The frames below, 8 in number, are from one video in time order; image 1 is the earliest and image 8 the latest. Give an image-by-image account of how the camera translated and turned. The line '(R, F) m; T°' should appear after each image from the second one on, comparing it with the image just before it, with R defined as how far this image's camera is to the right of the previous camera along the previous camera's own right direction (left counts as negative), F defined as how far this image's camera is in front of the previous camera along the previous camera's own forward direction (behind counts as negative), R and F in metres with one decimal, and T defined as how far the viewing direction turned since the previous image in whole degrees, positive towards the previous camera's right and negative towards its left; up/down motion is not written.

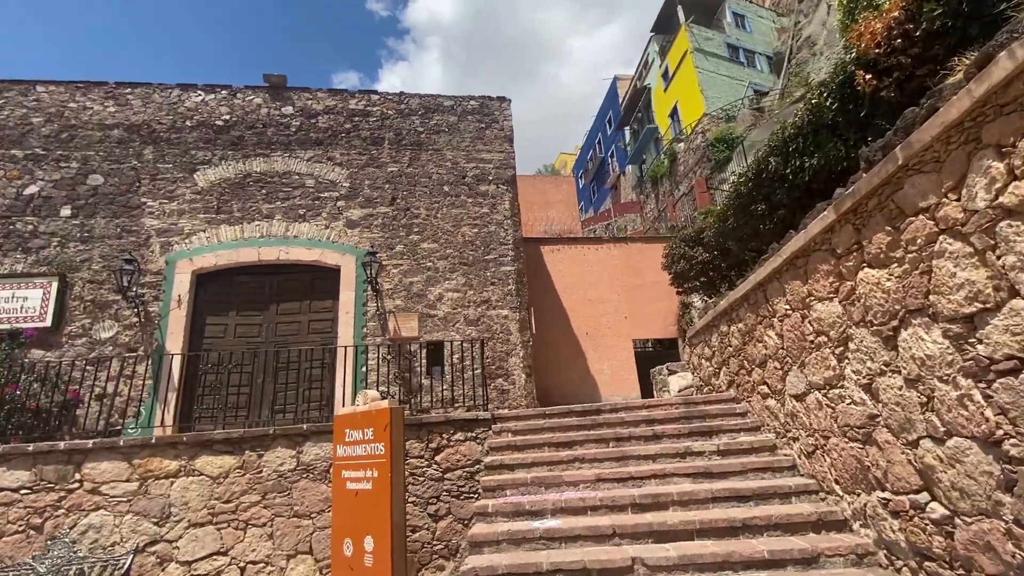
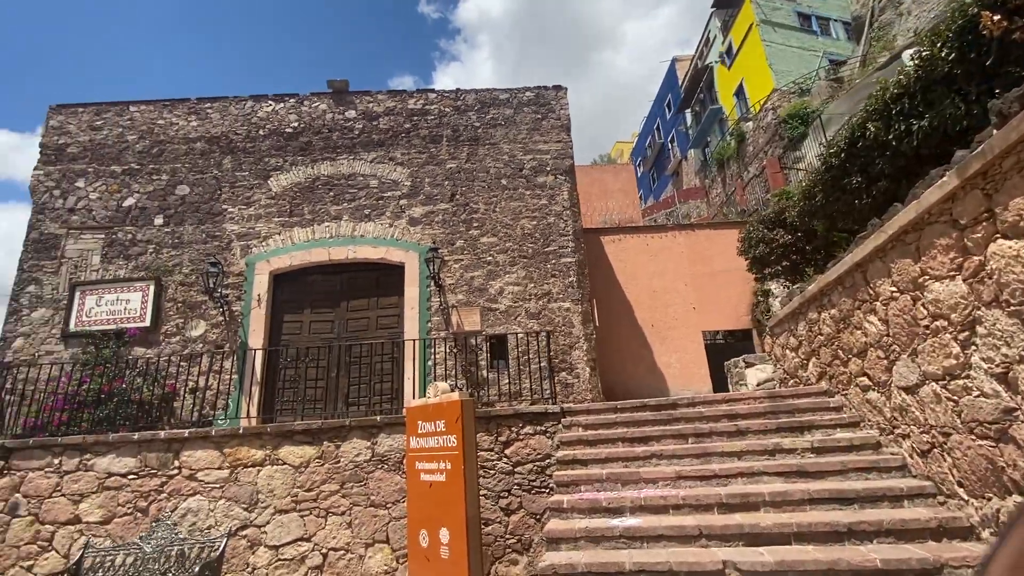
(-0.1, +0.1) m; -7°
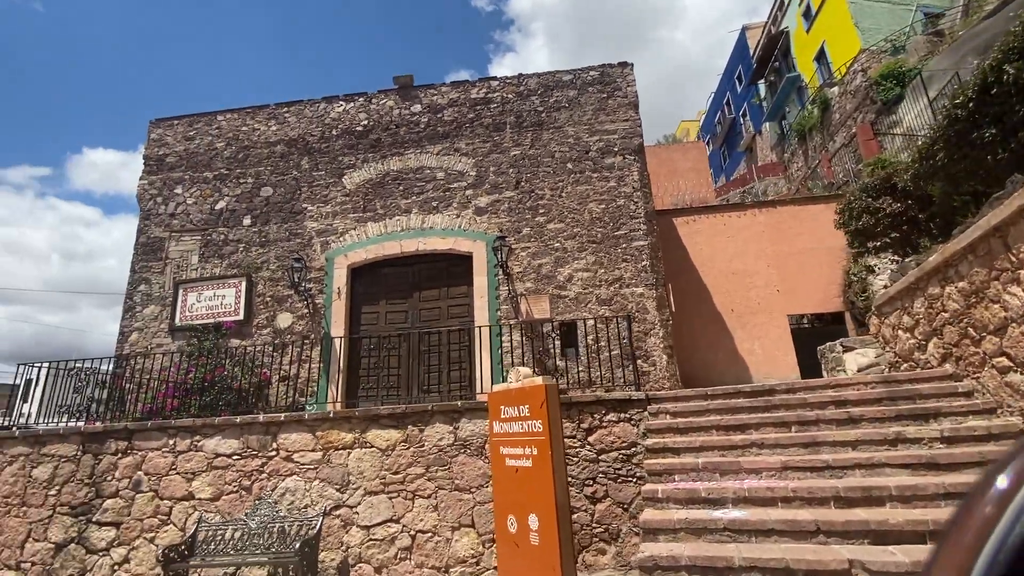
(-0.2, +0.1) m; -7°
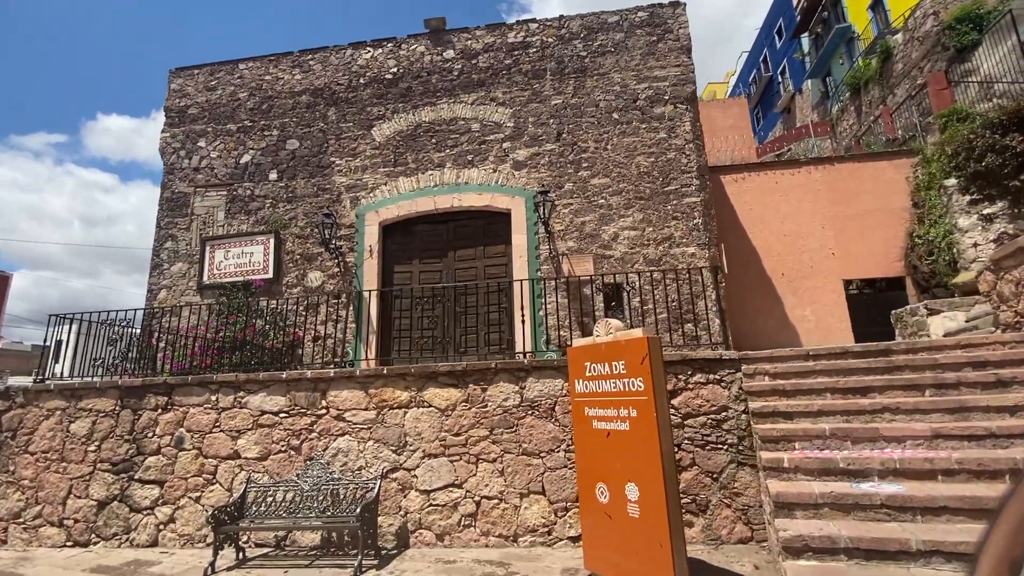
(-0.6, +0.5) m; -1°
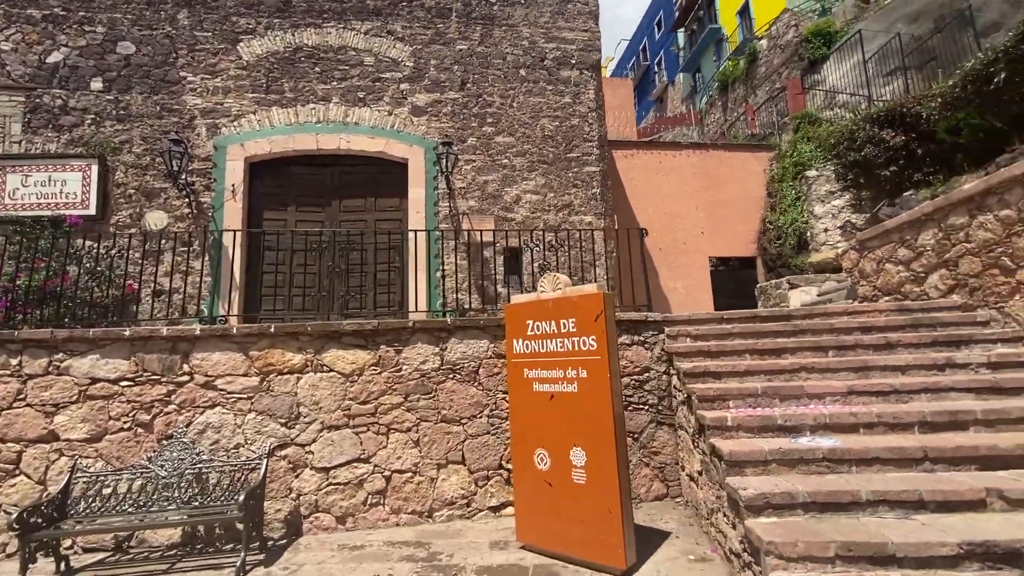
(-0.4, +0.5) m; +15°
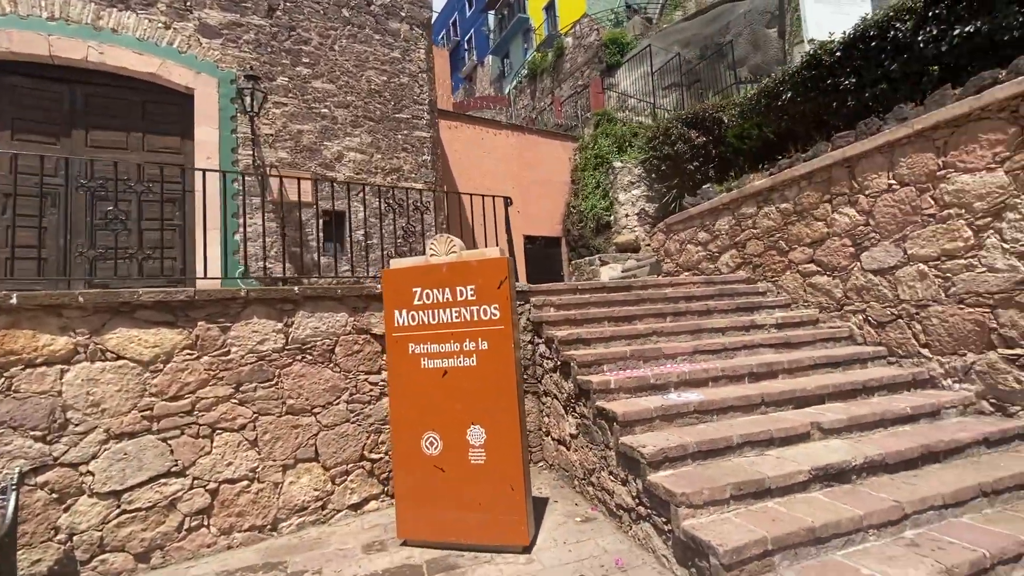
(-0.5, +0.4) m; +24°
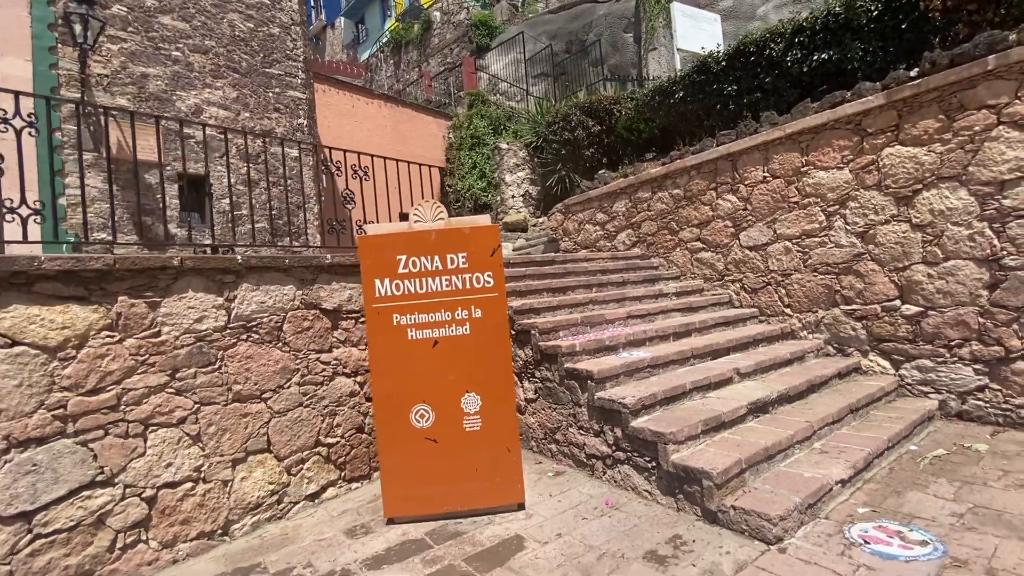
(-0.8, +0.1) m; +18°
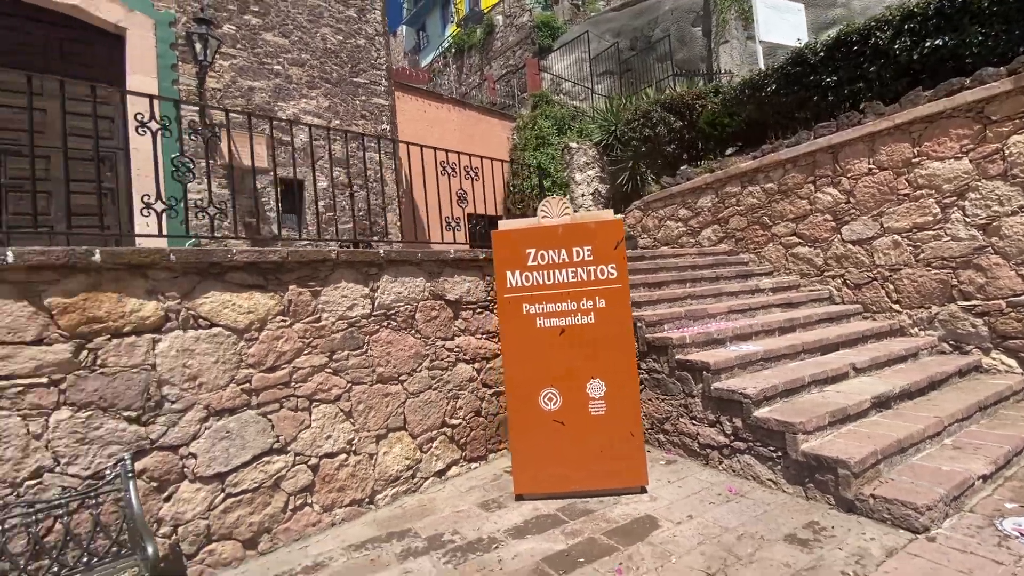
(-0.4, -0.2) m; -6°
